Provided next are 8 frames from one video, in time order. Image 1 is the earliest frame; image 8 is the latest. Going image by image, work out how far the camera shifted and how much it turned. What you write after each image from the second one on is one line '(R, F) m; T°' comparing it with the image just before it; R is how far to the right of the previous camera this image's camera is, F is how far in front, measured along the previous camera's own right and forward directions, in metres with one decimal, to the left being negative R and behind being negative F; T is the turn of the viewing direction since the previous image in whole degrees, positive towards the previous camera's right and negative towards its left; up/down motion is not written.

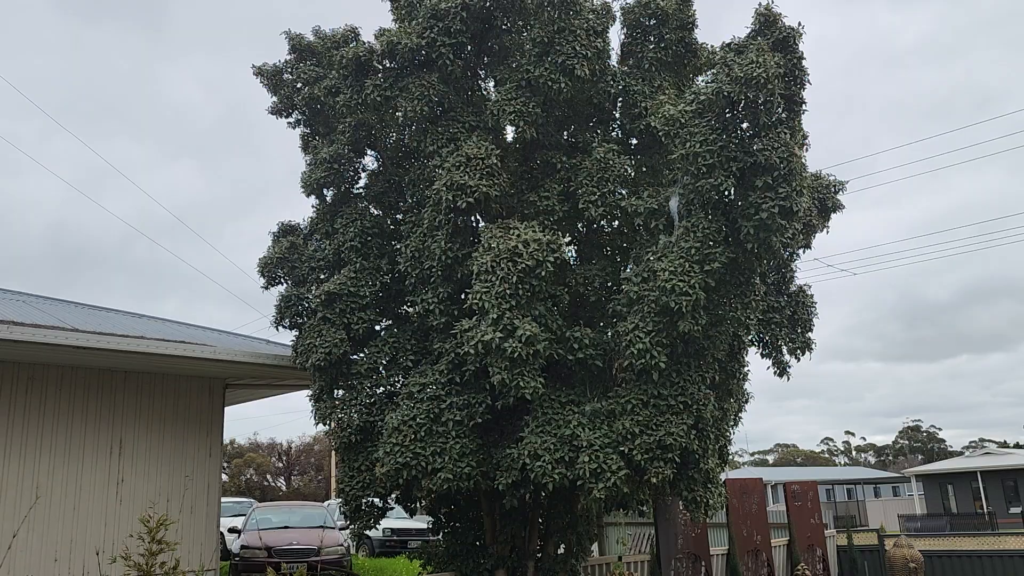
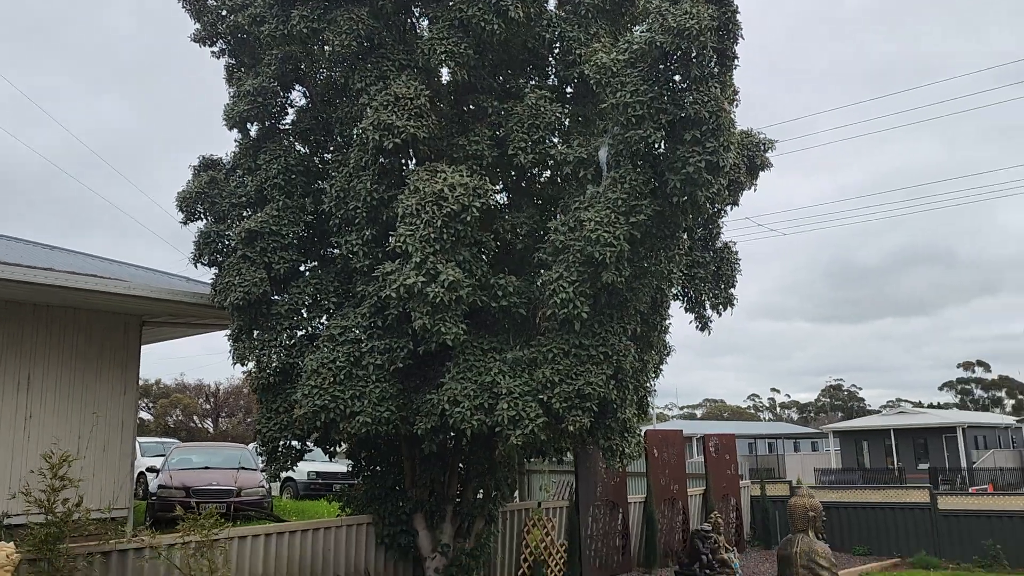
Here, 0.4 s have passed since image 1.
(+0.2, +0.1) m; +4°
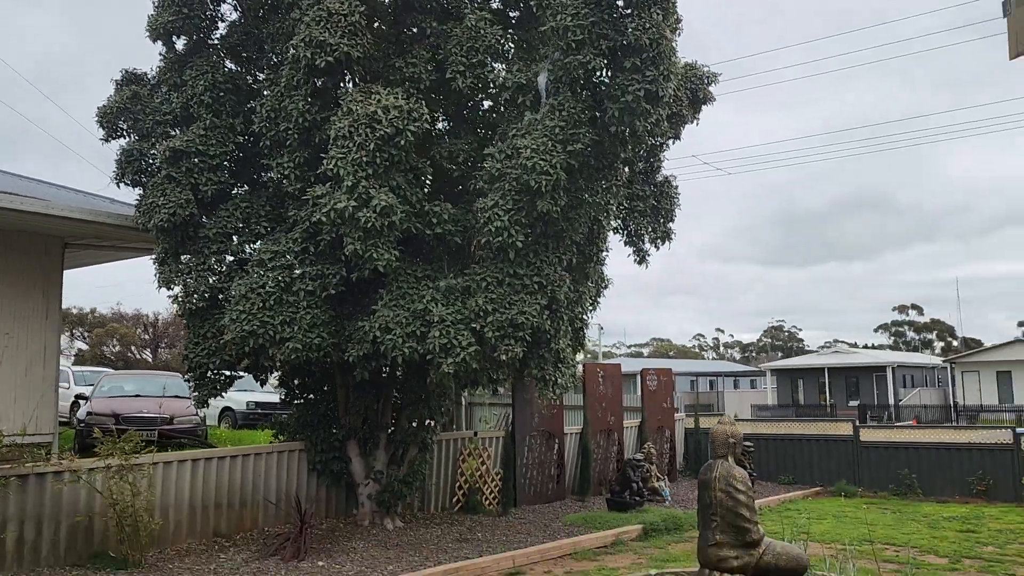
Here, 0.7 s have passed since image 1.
(+0.2, +0.1) m; +3°
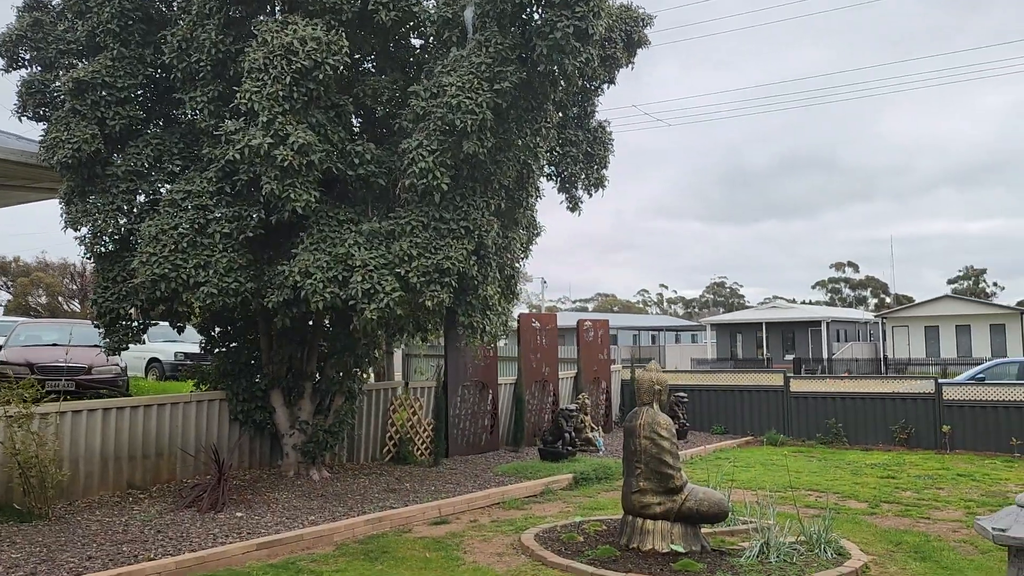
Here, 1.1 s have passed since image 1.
(+0.2, +0.2) m; +4°
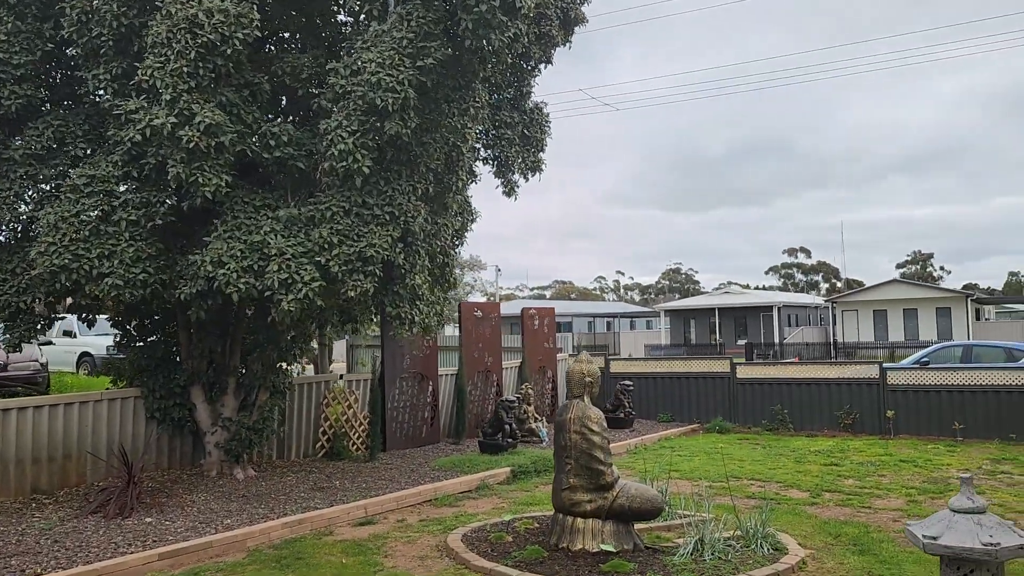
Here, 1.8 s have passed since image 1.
(+0.3, +0.3) m; +3°
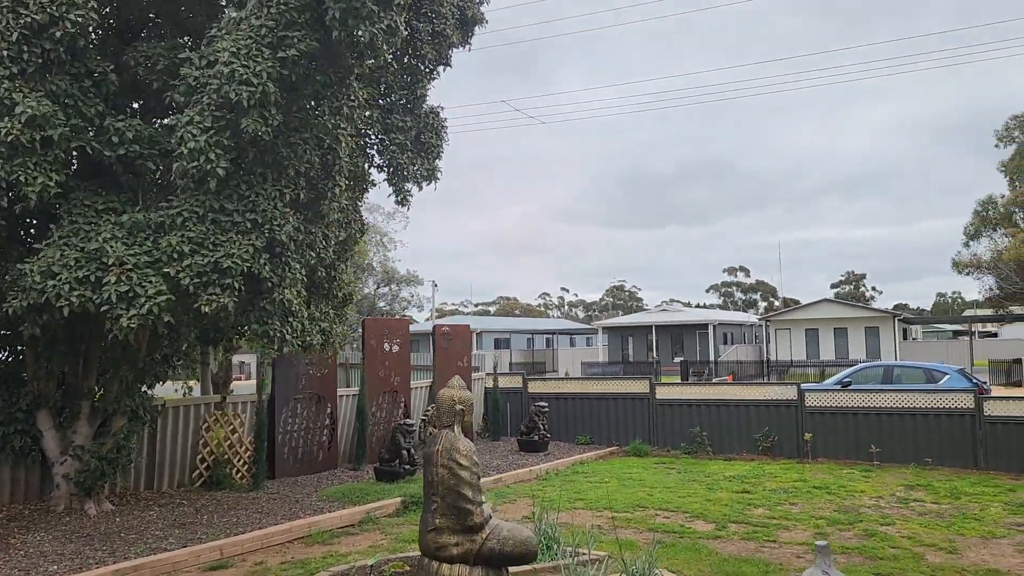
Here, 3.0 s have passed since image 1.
(+0.5, +0.6) m; +4°
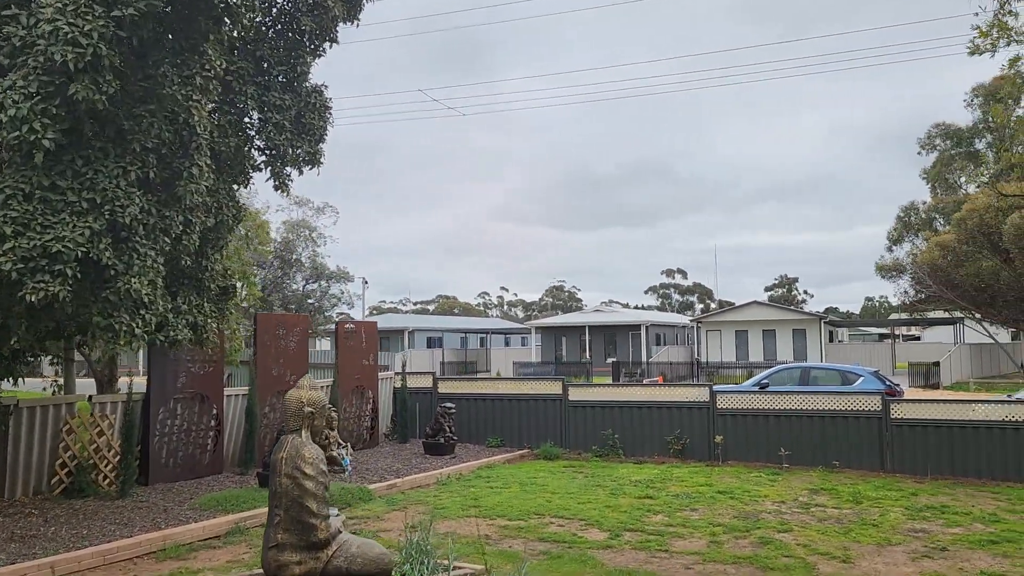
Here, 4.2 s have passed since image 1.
(+0.5, +0.5) m; +4°
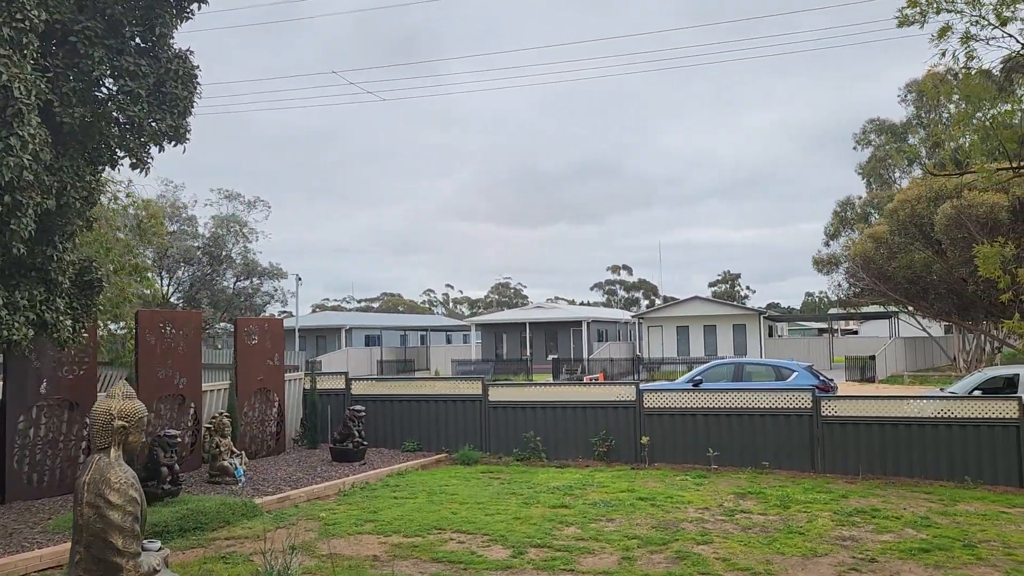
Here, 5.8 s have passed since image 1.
(+0.5, +0.7) m; +4°
